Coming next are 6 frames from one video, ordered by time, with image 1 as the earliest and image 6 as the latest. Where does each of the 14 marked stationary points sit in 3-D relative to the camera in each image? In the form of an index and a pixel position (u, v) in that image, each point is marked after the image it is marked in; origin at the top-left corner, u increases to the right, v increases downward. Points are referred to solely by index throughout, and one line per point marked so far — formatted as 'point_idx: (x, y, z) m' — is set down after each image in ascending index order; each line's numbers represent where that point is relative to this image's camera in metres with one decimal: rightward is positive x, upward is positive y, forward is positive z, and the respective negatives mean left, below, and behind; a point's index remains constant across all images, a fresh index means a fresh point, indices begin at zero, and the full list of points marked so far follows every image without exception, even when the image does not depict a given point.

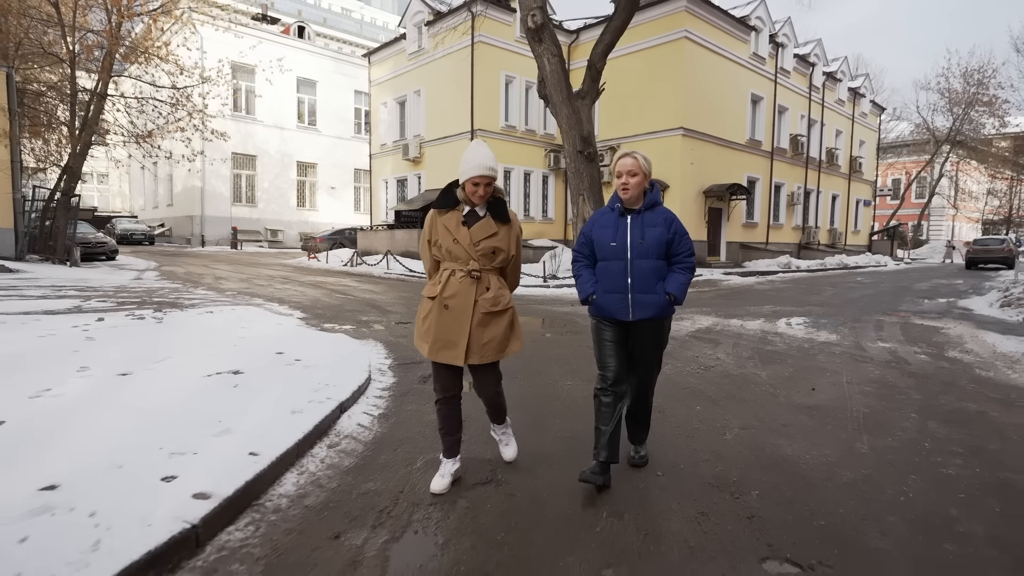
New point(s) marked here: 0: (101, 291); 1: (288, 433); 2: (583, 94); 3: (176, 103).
0: (-7.7, 0.0, +10.5) m
1: (-1.3, -0.9, +3.4) m
2: (+1.8, +5.0, +14.0) m
3: (-11.1, +6.1, +18.2) m
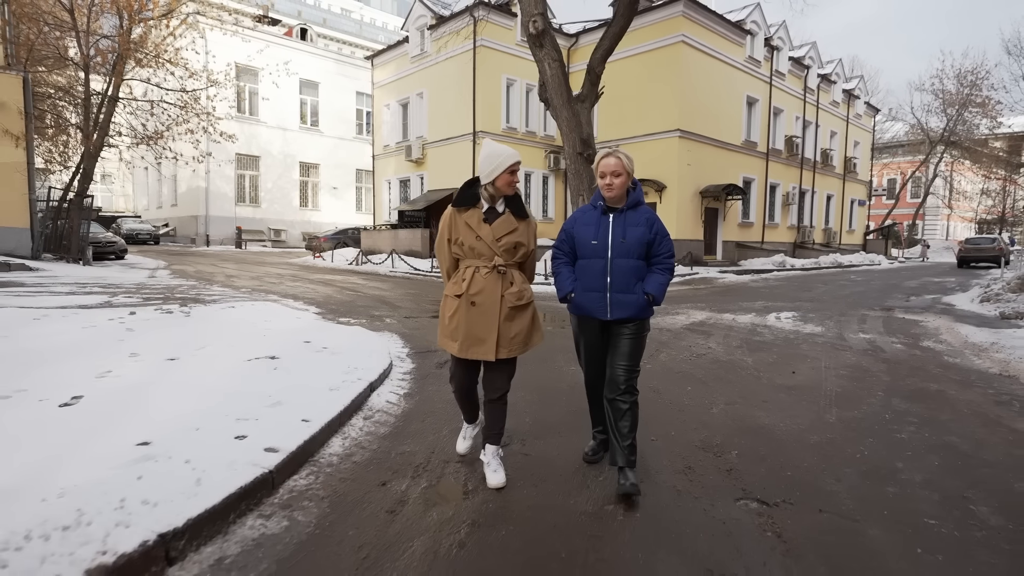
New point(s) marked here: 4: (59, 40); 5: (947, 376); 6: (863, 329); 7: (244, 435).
0: (-7.6, 0.0, +10.9) m
1: (-1.3, -0.8, +3.9) m
2: (+1.8, +5.0, +14.5) m
3: (-11.1, +6.2, +18.6) m
4: (-14.0, +7.7, +17.1) m
5: (+4.1, -0.8, +5.2) m
6: (+5.1, -0.6, +8.0) m
7: (-1.5, -0.8, +3.2) m
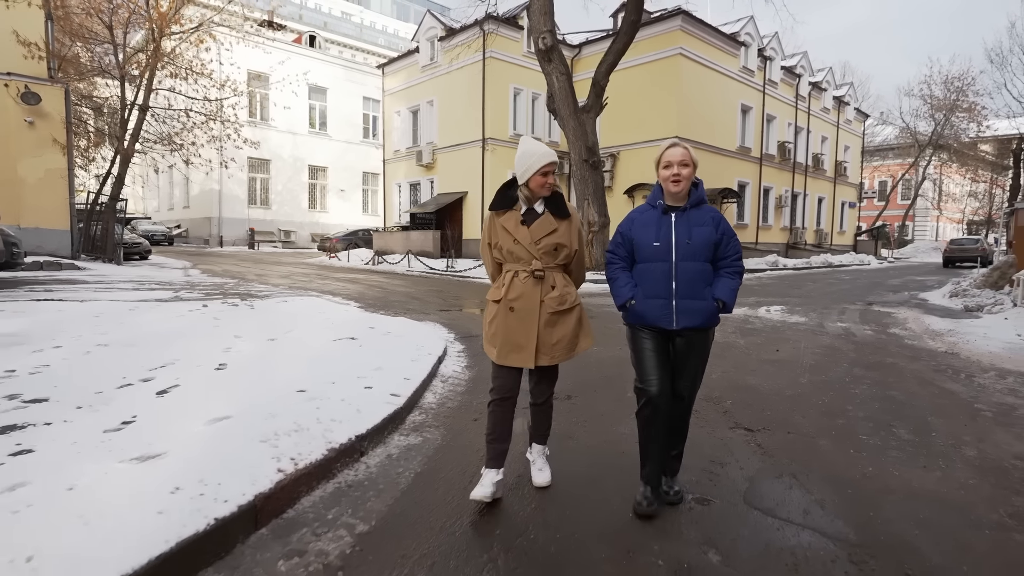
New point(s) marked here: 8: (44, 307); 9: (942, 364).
0: (-7.3, +0.1, +12.0) m
1: (-0.8, -0.7, +5.1) m
2: (+2.2, +5.1, +15.6) m
3: (-10.8, +6.2, +19.7) m
4: (-13.7, +7.8, +18.2) m
5: (+4.5, -0.7, +6.4) m
6: (+5.5, -0.5, +9.2) m
7: (-1.1, -0.8, +4.4) m
8: (-6.1, -0.3, +7.1) m
9: (+4.5, -0.8, +5.8) m
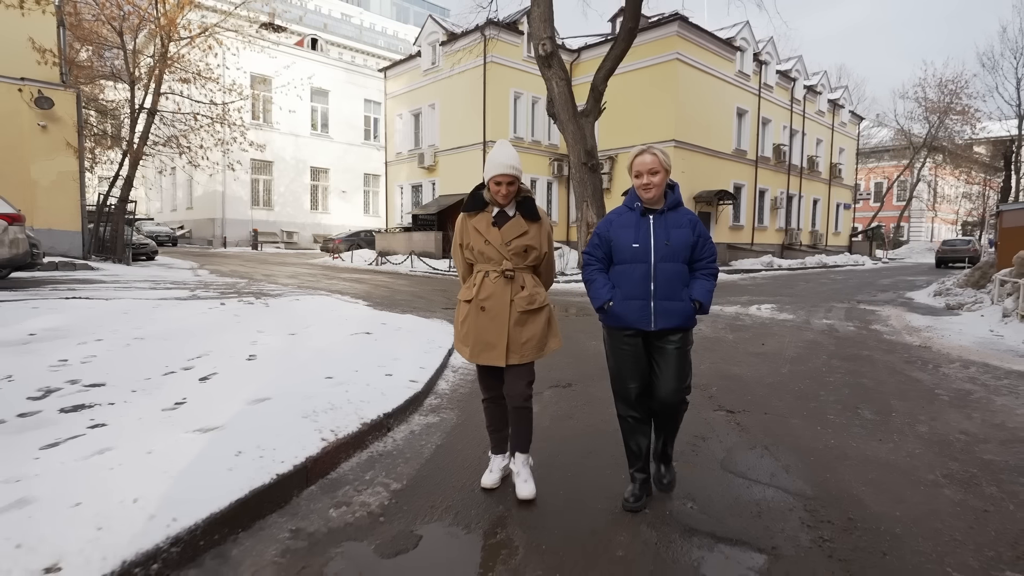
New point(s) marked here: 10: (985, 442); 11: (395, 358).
0: (-7.2, +0.1, +12.5) m
1: (-0.8, -0.7, +5.5) m
2: (+2.2, +5.1, +16.1) m
3: (-10.7, +6.2, +20.1) m
4: (-13.6, +7.8, +18.6) m
5: (+4.6, -0.7, +6.9) m
6: (+5.5, -0.5, +9.7) m
7: (-1.1, -0.7, +4.8) m
8: (-6.0, -0.2, +7.5) m
9: (+4.6, -0.8, +6.3) m
10: (+3.1, -1.0, +3.6) m
11: (-1.1, -0.7, +5.4) m
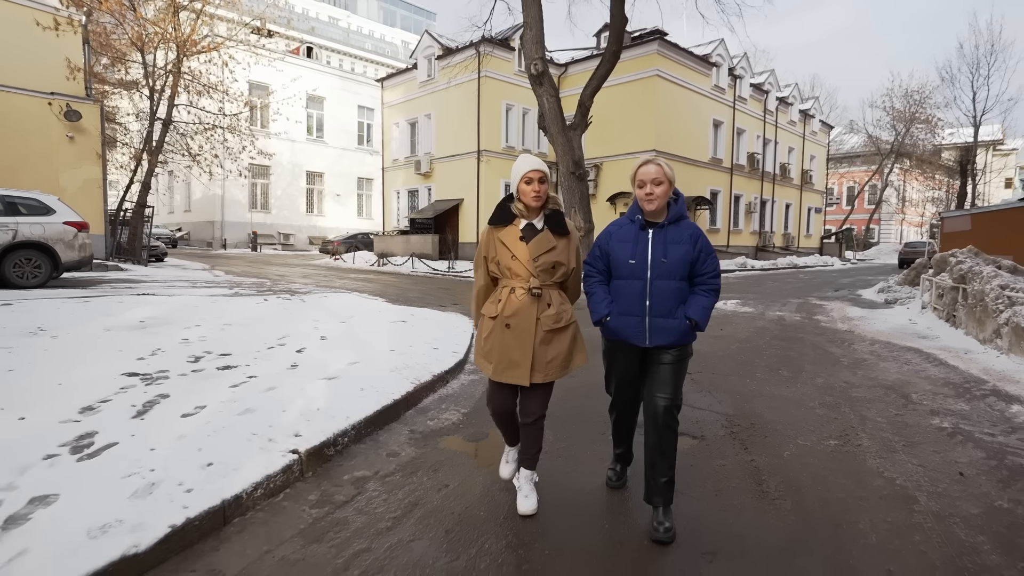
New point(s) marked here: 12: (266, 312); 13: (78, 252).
0: (-7.3, +0.1, +13.9) m
1: (-0.6, -0.7, +7.1) m
2: (+2.0, +5.1, +17.8) m
3: (-11.0, +6.2, +21.4) m
4: (-13.8, +7.8, +19.8) m
5: (+4.7, -0.7, +8.6) m
6: (+5.6, -0.4, +11.4) m
7: (-0.9, -0.7, +6.4) m
8: (-5.9, -0.2, +8.9) m
9: (+4.7, -0.7, +8.0) m
10: (+3.3, -0.9, +5.3) m
11: (-1.0, -0.6, +6.9) m
12: (-3.9, -0.4, +8.7) m
13: (-8.1, +0.7, +10.3) m
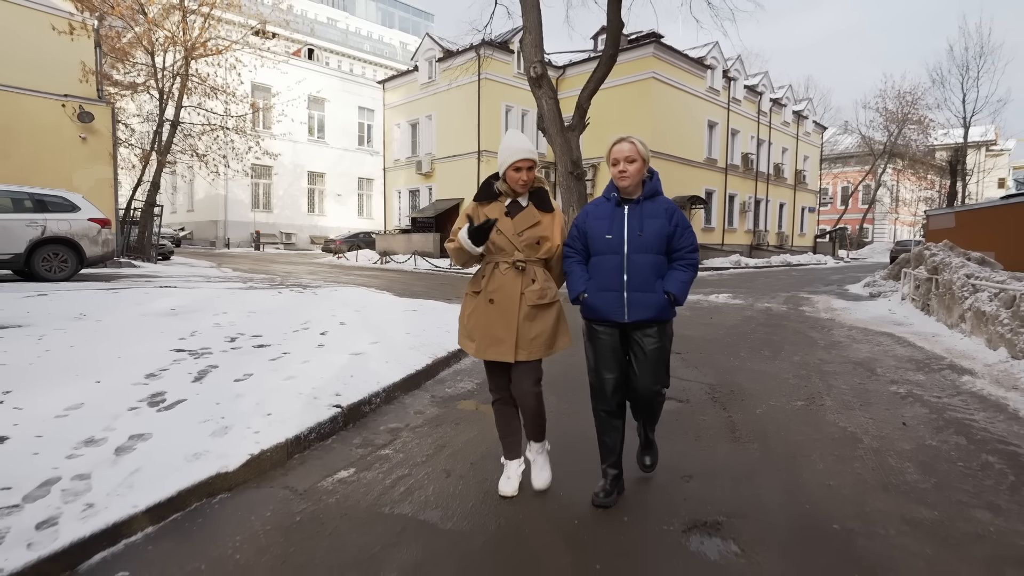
0: (-7.2, +0.2, +14.4) m
1: (-0.6, -0.5, +7.6) m
2: (+2.1, +5.3, +18.4) m
3: (-11.0, +6.4, +22.0) m
4: (-13.9, +7.9, +20.4) m
5: (+4.7, -0.5, +9.2) m
6: (+5.6, -0.3, +12.0) m
7: (-0.8, -0.6, +7.0) m
8: (-5.9, -0.1, +9.5) m
9: (+4.8, -0.6, +8.6) m
10: (+3.4, -0.8, +5.9) m
11: (-0.9, -0.5, +7.5) m
12: (-3.9, -0.3, +9.3) m
13: (-8.1, +0.8, +10.8) m
